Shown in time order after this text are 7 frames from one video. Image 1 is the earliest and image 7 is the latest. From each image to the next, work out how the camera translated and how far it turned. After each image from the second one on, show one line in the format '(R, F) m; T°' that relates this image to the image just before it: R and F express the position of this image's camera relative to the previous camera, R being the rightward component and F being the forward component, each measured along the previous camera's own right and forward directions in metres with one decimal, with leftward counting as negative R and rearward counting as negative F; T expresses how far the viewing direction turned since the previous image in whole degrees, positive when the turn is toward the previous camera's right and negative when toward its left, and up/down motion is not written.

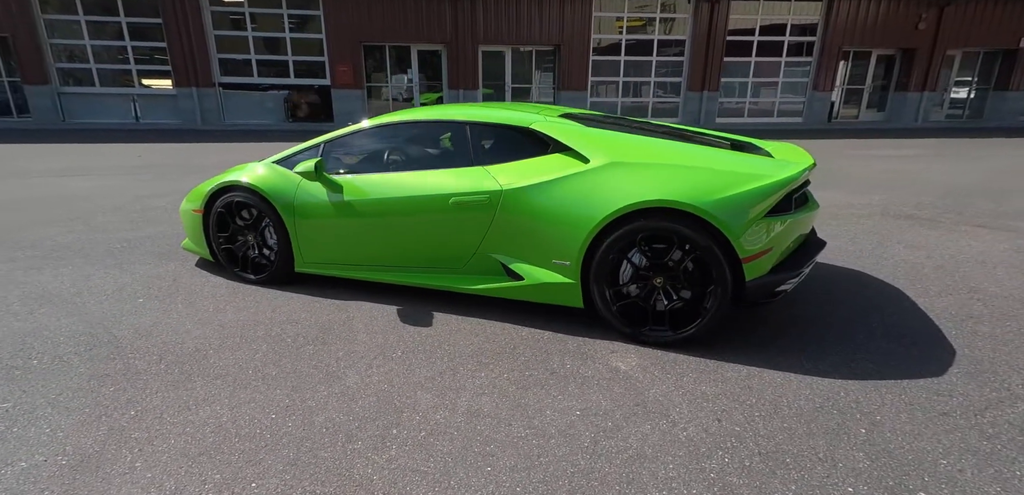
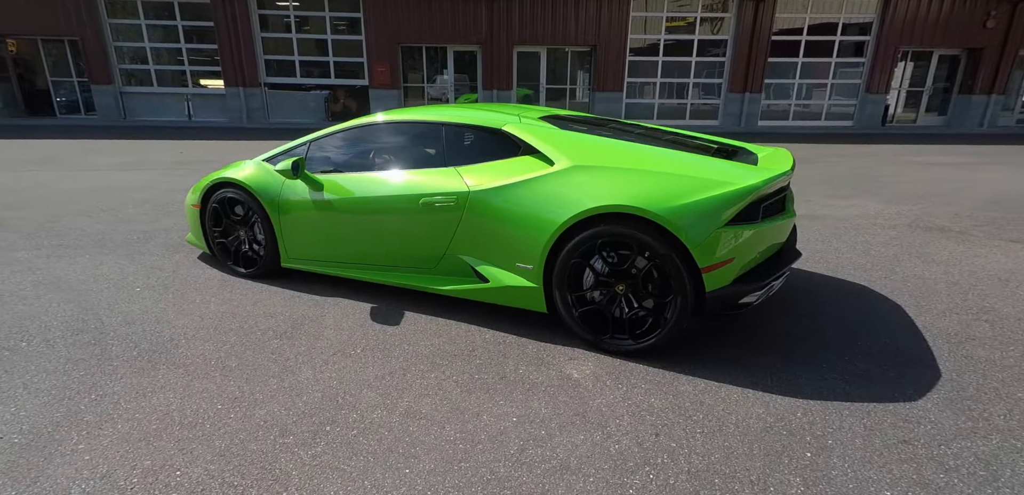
(+0.5, 0.0) m; -5°
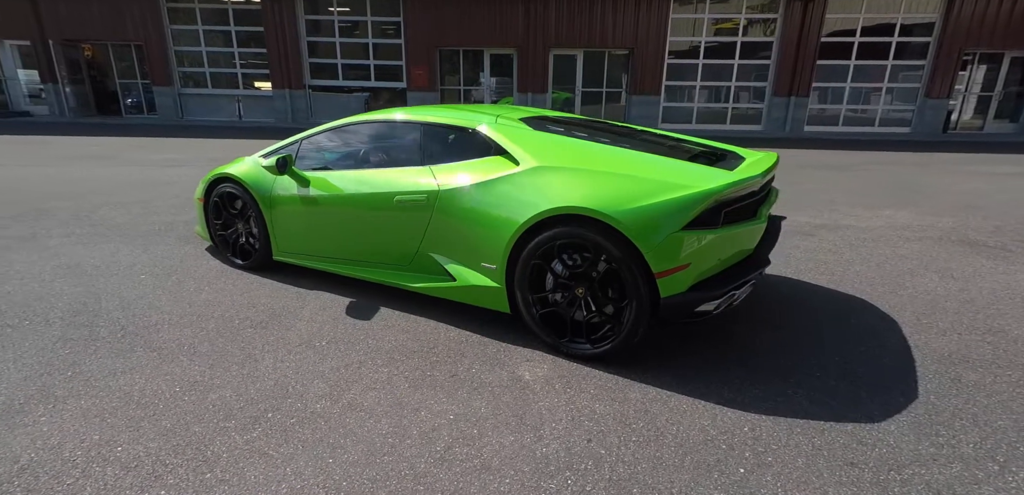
(+0.5, 0.0) m; -5°
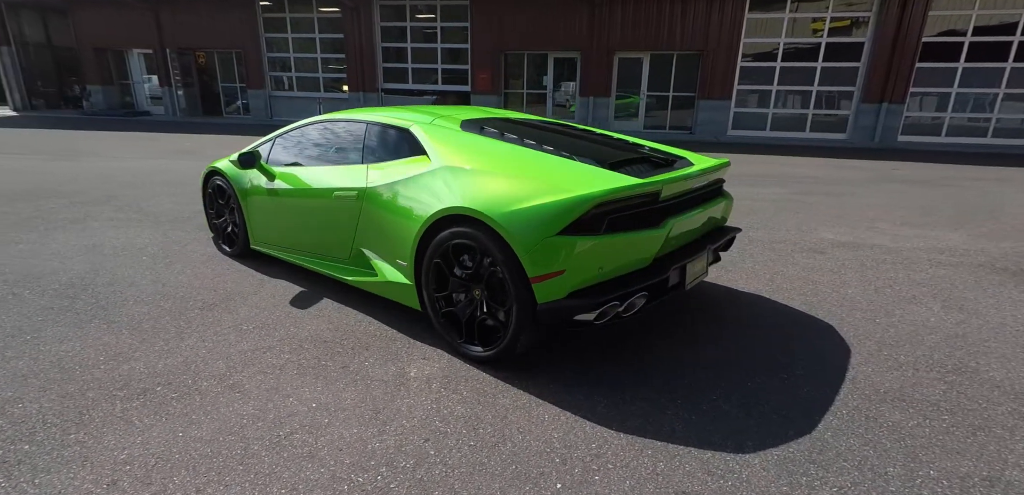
(+1.0, +0.1) m; -9°
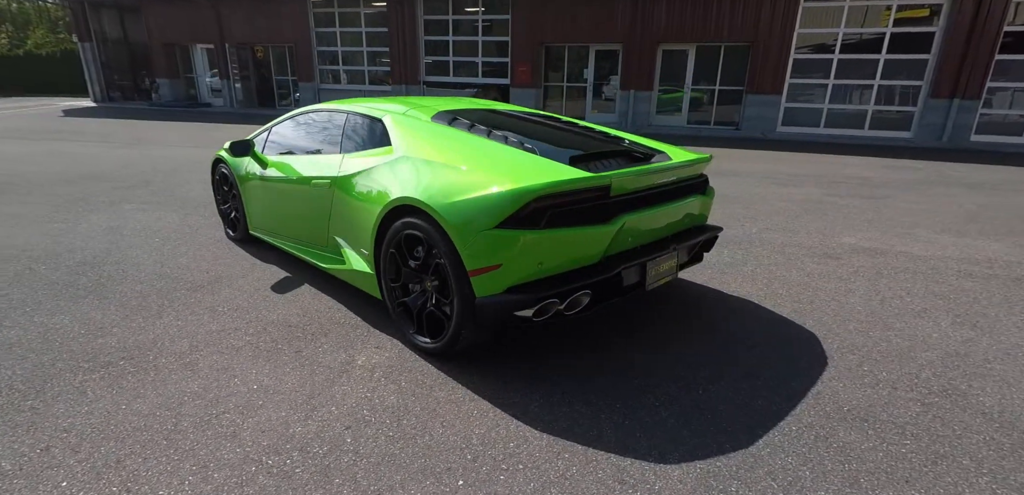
(+0.5, +0.1) m; -5°
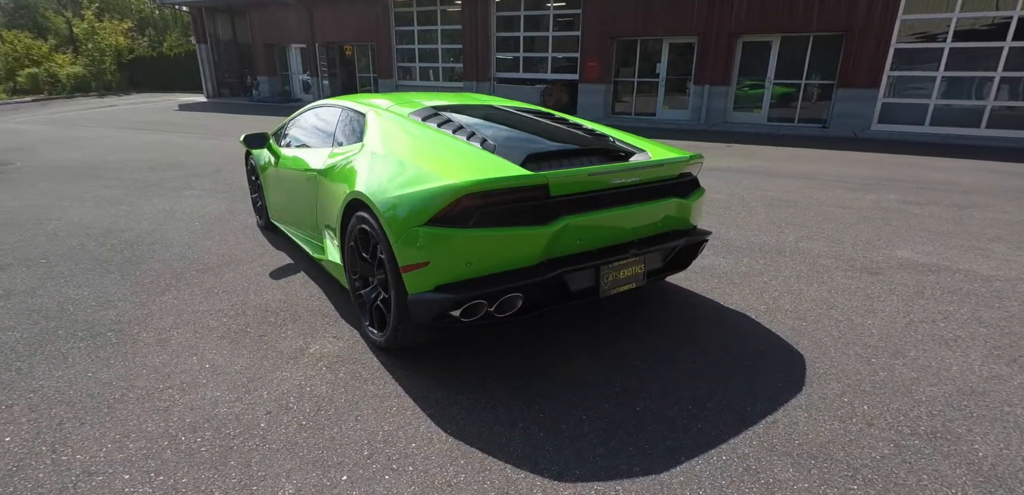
(+0.7, +0.1) m; -9°
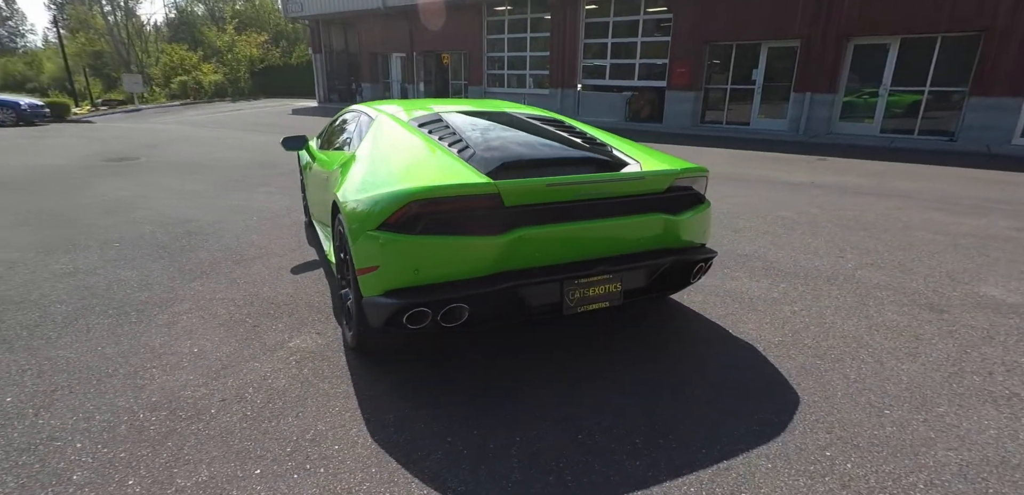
(+0.6, +0.1) m; -10°
